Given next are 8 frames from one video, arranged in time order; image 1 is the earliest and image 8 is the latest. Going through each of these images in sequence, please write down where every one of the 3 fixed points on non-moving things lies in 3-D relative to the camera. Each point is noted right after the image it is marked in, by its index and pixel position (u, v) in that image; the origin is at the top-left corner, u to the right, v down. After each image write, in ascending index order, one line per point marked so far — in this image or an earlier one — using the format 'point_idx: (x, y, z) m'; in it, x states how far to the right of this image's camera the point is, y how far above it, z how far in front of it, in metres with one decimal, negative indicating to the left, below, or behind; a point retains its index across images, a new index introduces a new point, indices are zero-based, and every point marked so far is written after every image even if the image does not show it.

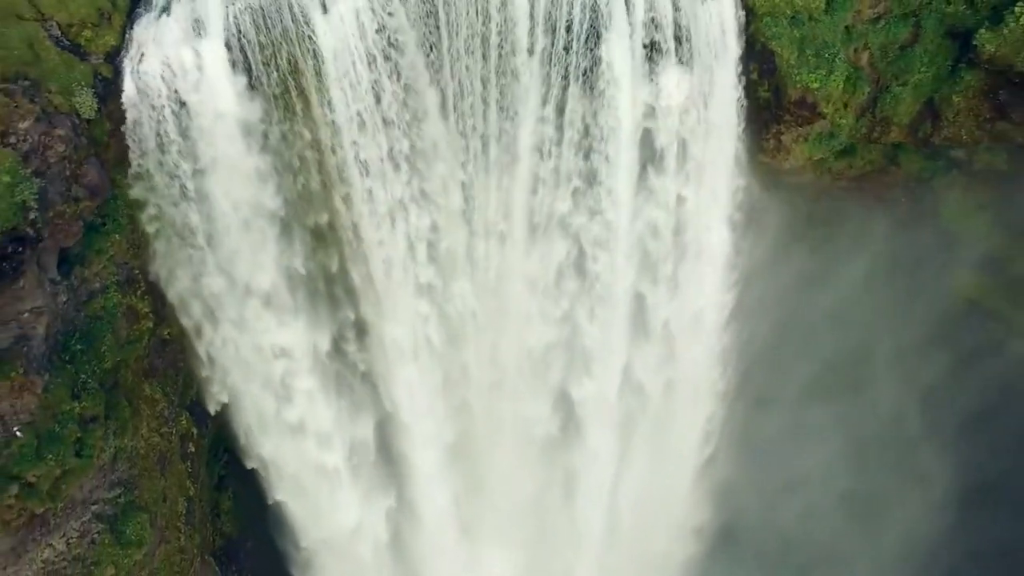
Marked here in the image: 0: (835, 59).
0: (+6.0, +4.4, +13.5) m
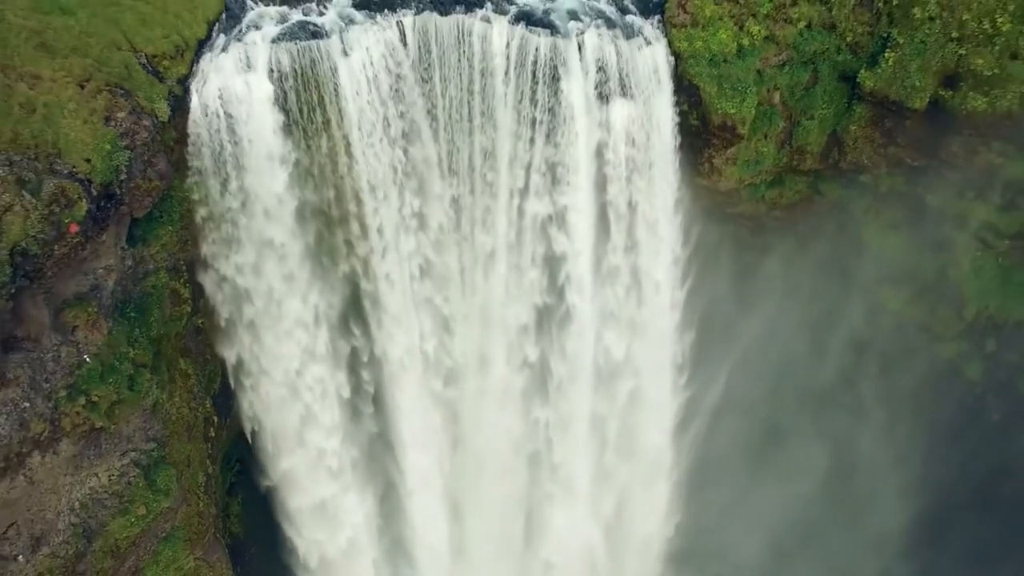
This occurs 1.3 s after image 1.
0: (+5.5, +4.7, +17.0) m
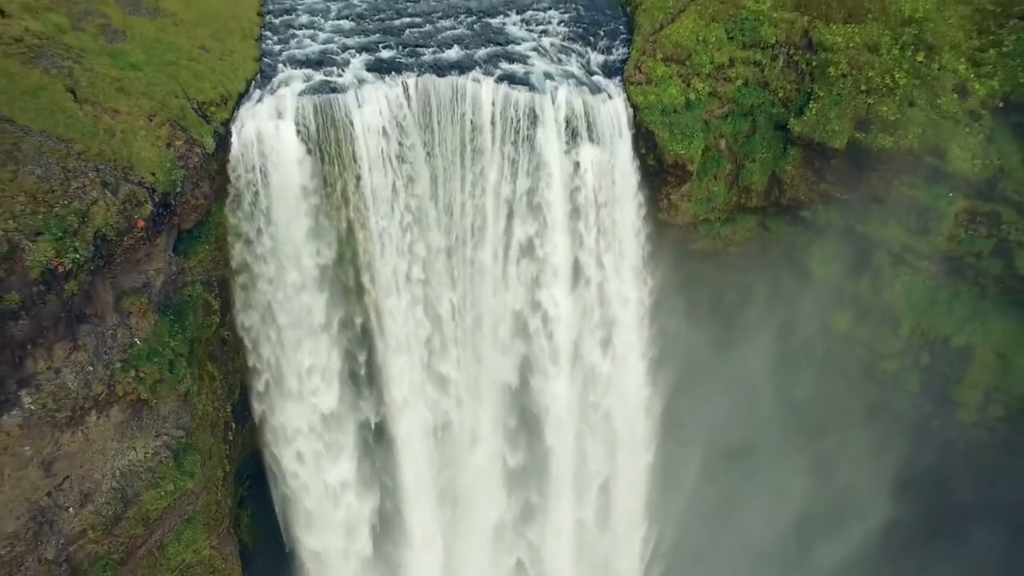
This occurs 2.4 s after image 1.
0: (+5.1, +4.3, +20.2) m
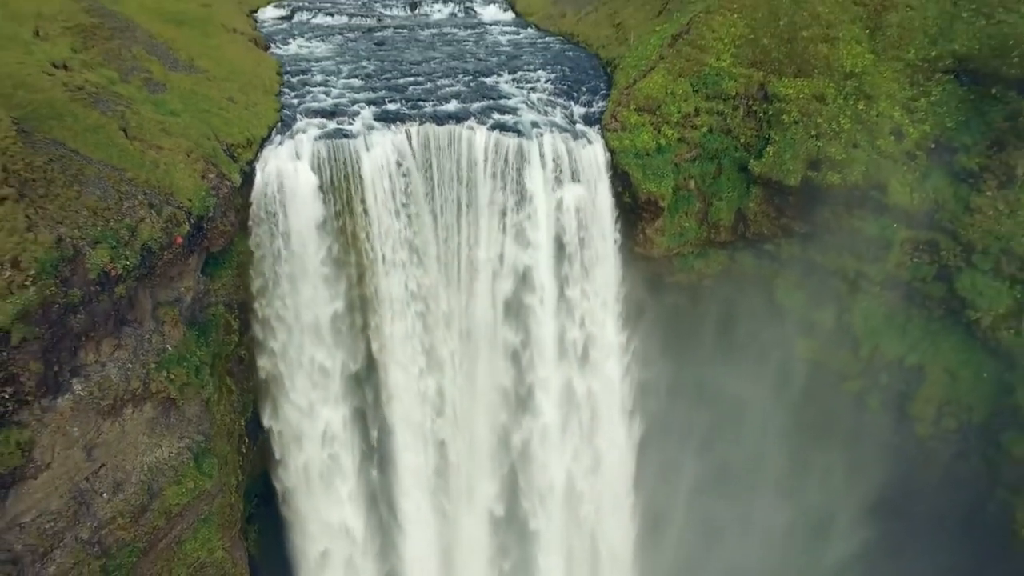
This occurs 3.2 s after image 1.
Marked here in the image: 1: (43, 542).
0: (+4.9, +3.5, +22.6) m
1: (-9.8, -5.2, +14.7) m
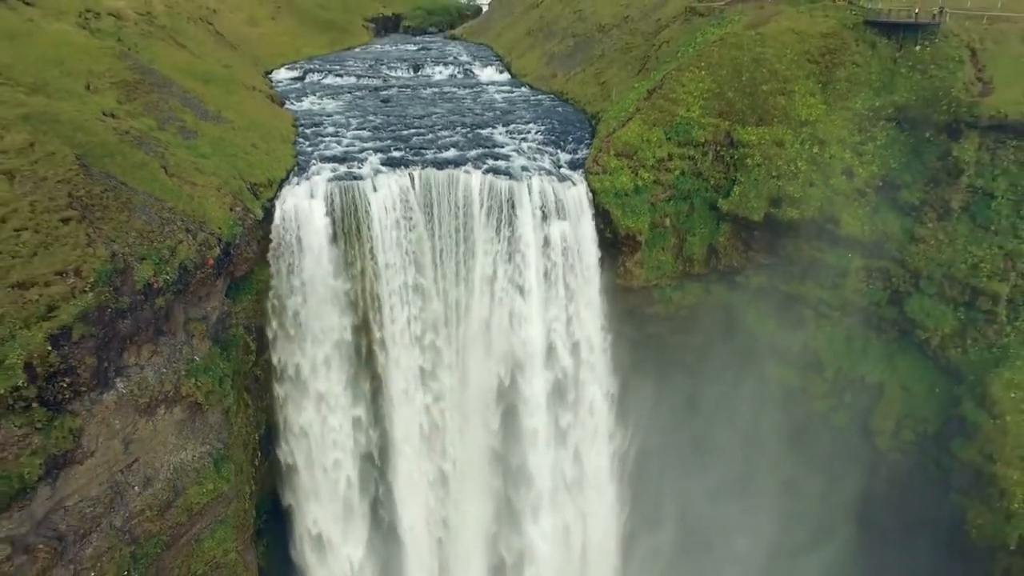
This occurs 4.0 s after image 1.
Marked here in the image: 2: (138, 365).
0: (+4.6, +2.6, +25.1) m
1: (-10.1, -5.5, +16.5) m
2: (-9.0, -1.8, +17.1) m
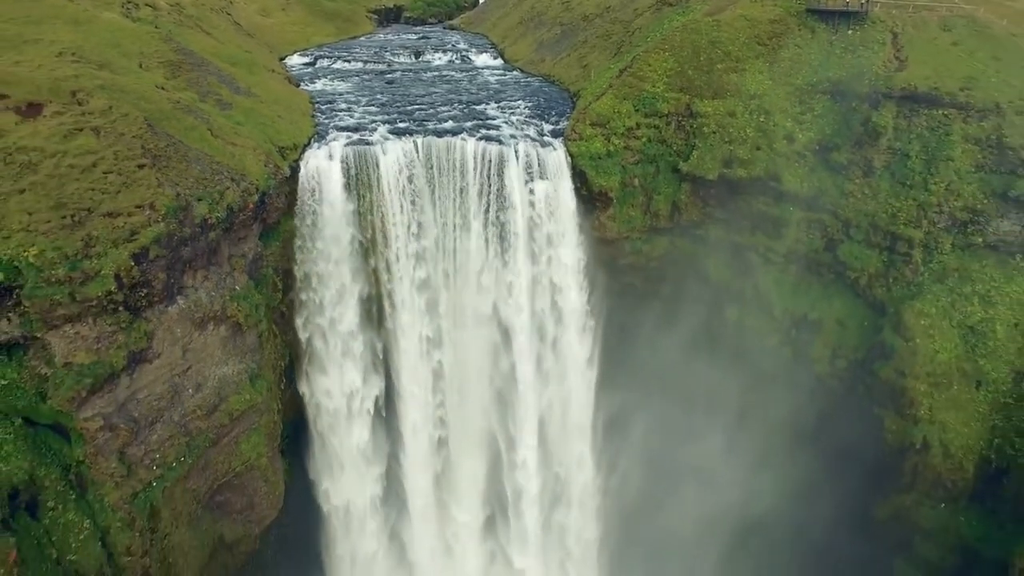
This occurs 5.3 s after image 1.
0: (+4.2, +4.6, +29.0) m
1: (-10.5, -3.6, +20.5) m
2: (-9.4, 0.0, +21.1) m
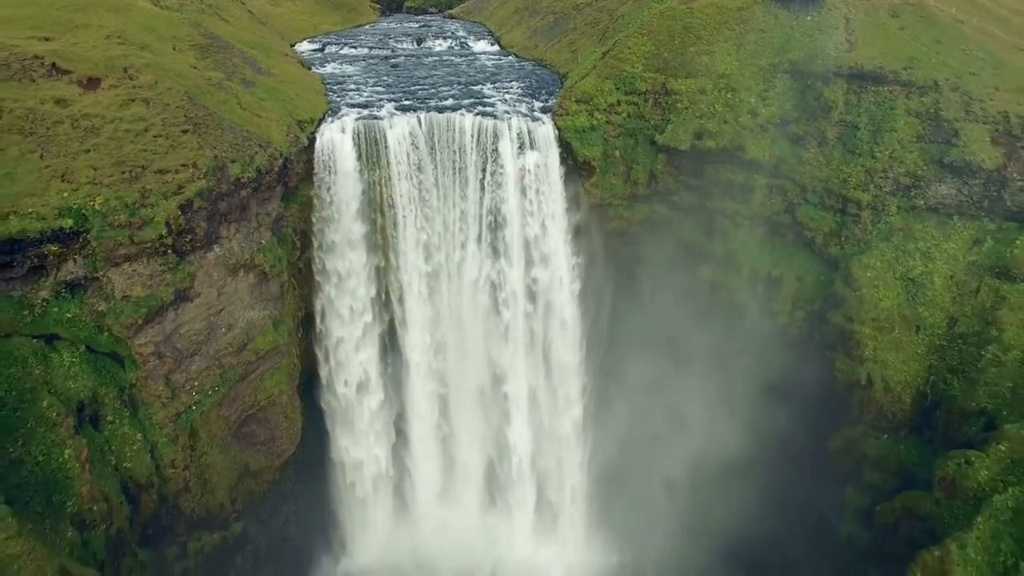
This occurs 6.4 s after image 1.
0: (+3.9, +6.3, +32.2) m
1: (-10.8, -1.9, +23.9) m
2: (-9.7, +1.7, +24.4) m
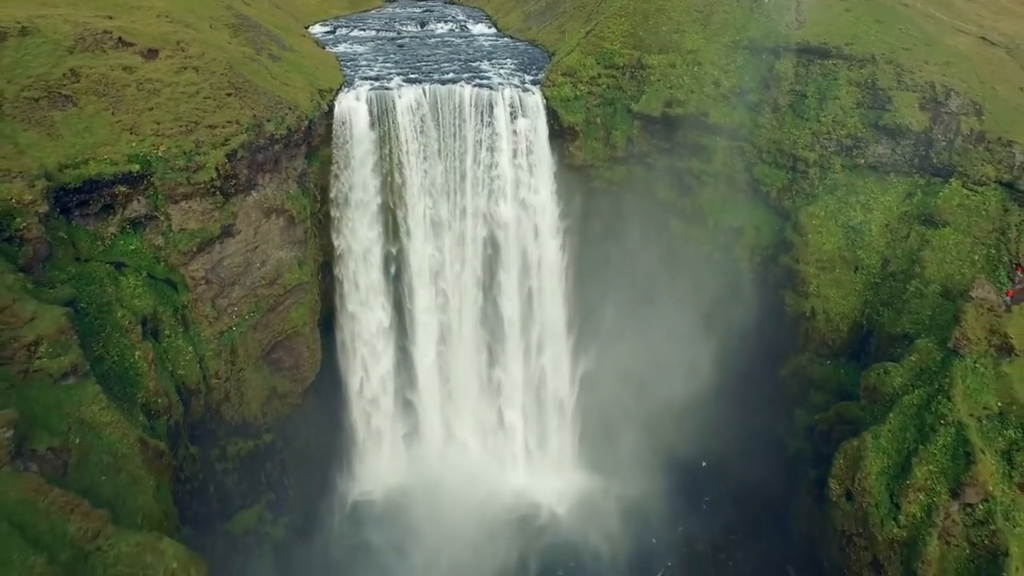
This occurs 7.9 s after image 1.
0: (+3.5, +8.8, +36.6) m
1: (-11.2, +0.5, +28.3) m
2: (-10.1, +4.1, +28.8) m
